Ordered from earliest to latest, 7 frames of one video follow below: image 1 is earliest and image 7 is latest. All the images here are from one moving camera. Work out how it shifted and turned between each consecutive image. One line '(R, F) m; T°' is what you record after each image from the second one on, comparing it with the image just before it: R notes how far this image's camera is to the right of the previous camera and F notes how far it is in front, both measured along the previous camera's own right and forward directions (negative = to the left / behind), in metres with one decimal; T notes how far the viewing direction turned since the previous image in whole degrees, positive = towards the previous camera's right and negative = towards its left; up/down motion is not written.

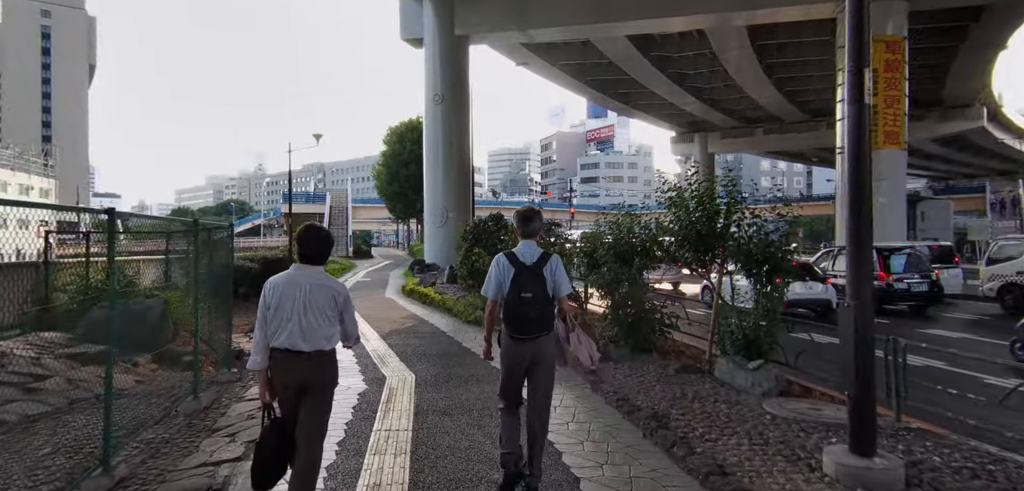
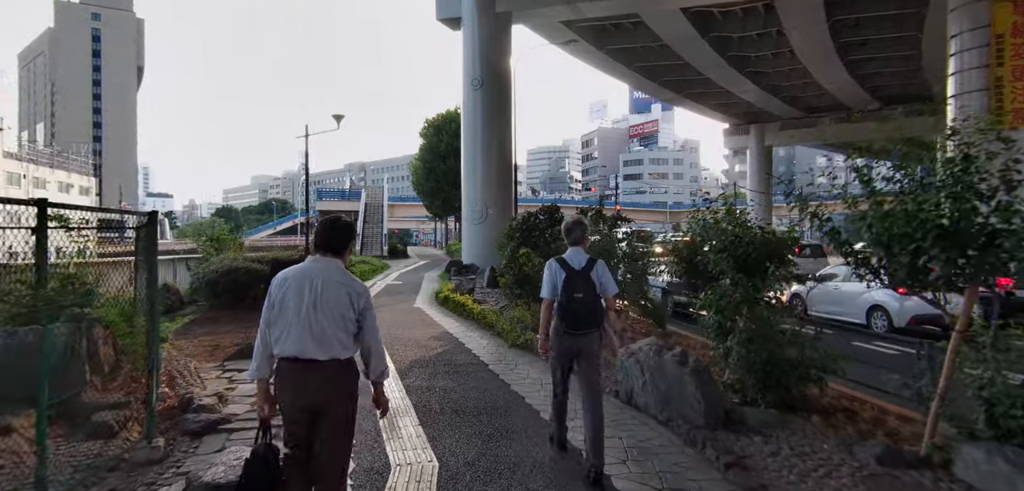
(-0.3, +2.4) m; -4°
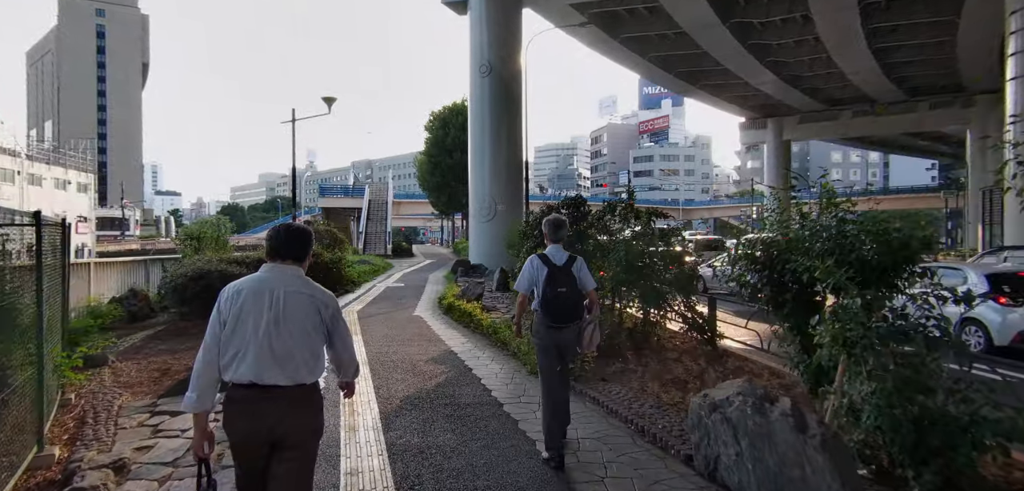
(-0.1, +1.6) m; -1°
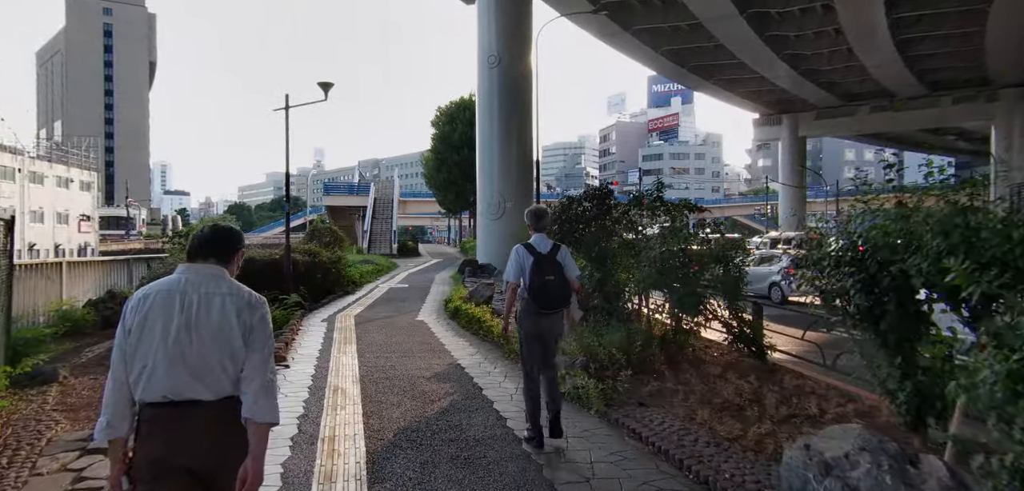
(-0.1, +1.0) m; -1°
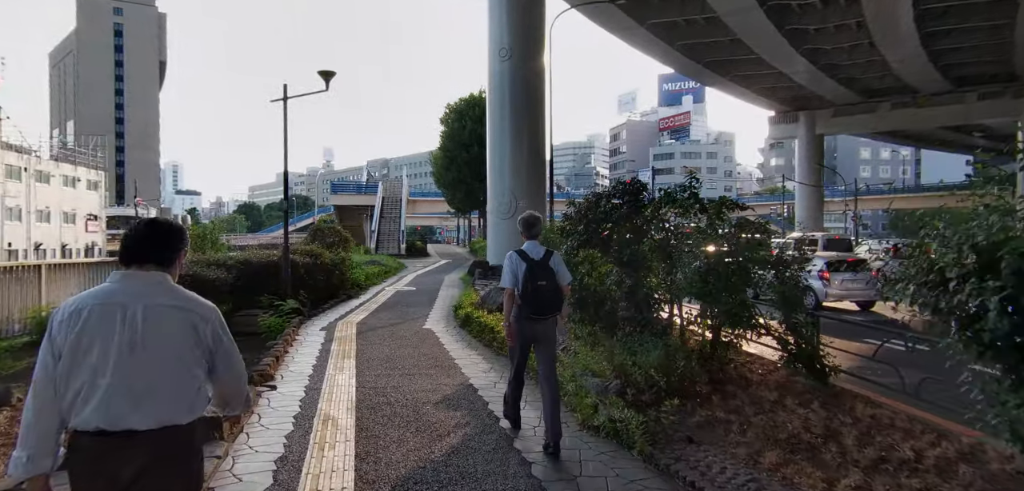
(-0.1, +0.8) m; -1°
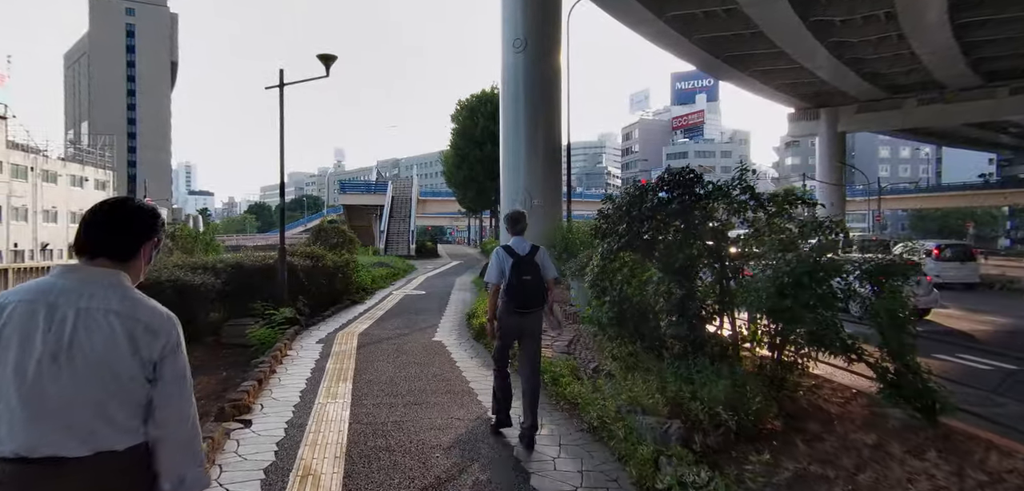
(-0.1, +1.0) m; -1°
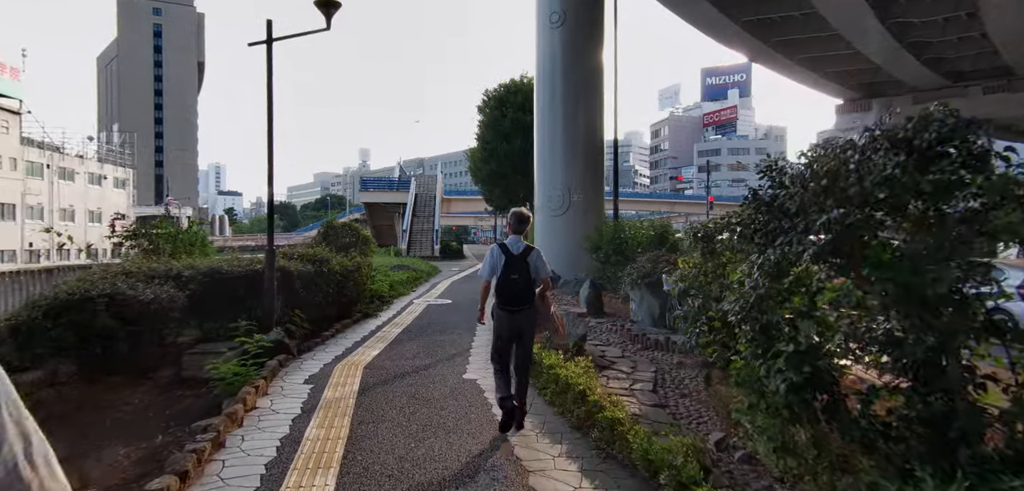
(-0.4, +2.2) m; -2°
